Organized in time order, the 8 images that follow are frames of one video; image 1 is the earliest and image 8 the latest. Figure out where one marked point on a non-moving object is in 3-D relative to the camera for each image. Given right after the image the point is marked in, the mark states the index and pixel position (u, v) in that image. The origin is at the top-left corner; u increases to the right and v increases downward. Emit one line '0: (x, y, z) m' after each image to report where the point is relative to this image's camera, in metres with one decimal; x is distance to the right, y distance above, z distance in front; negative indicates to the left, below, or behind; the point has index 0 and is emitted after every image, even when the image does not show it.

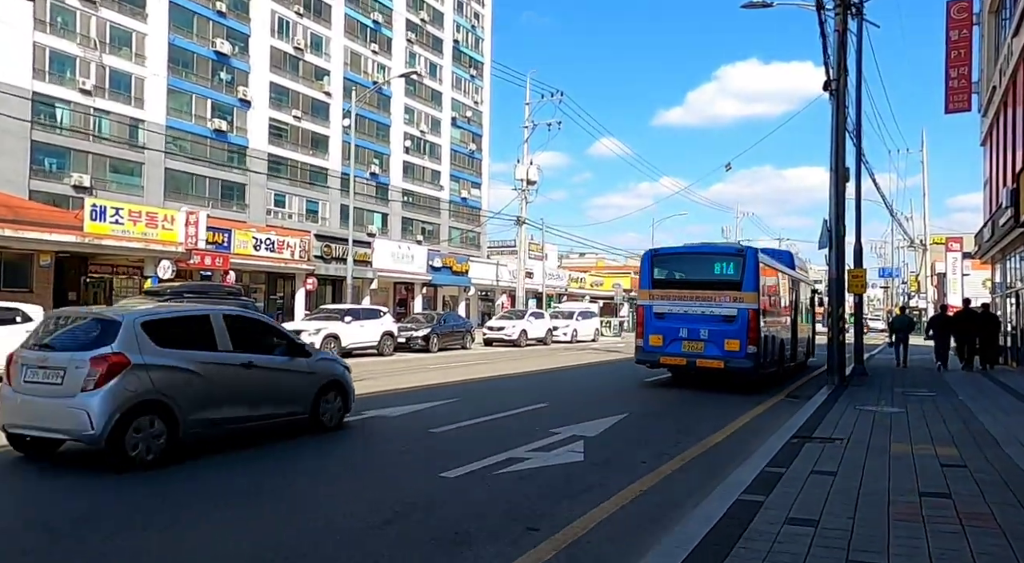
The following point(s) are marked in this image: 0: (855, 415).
0: (+5.5, -2.2, +10.6) m
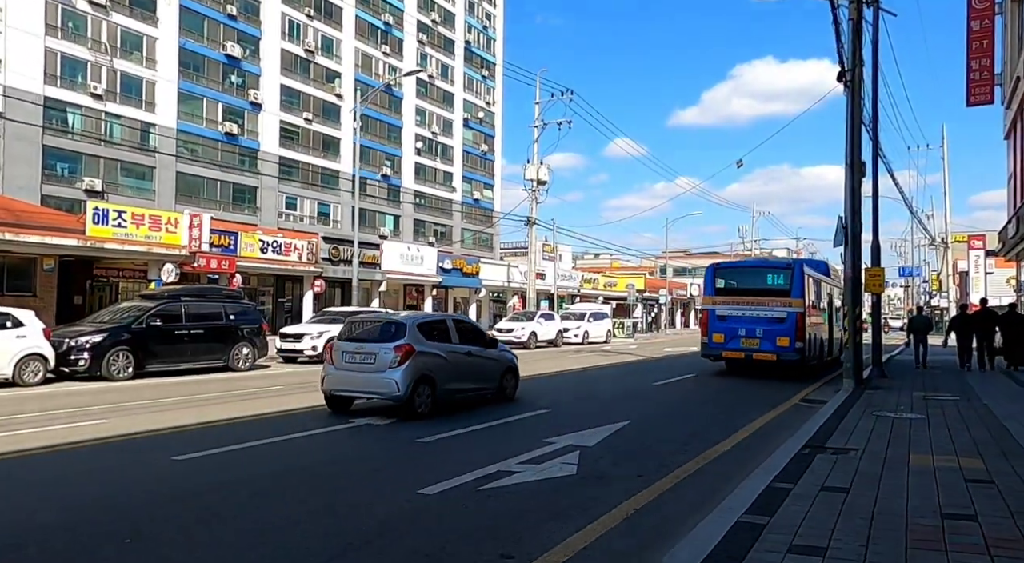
0: (+5.5, -2.2, +10.0) m
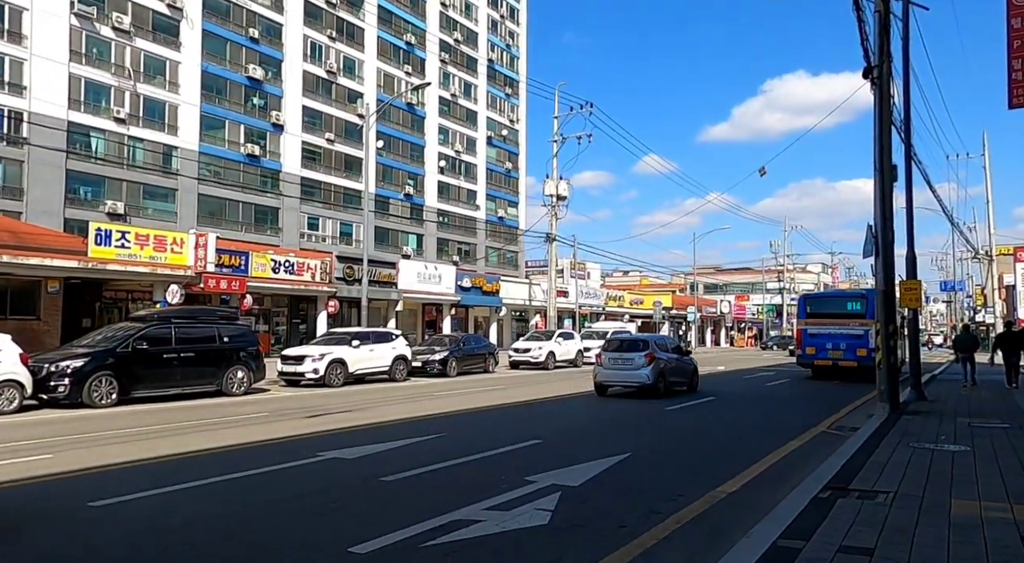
0: (+5.3, -2.3, +8.7) m
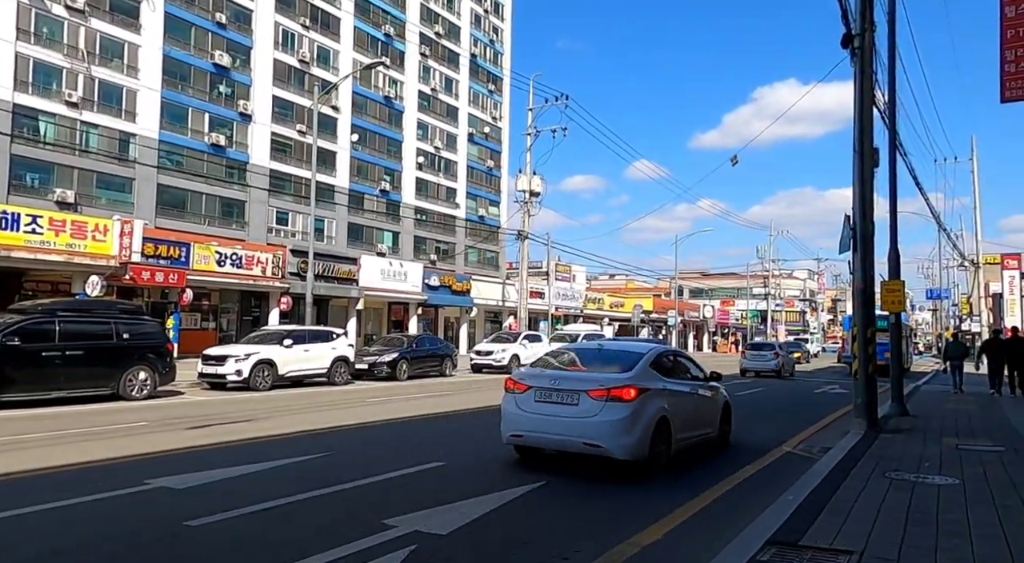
0: (+4.0, -2.3, +7.1) m
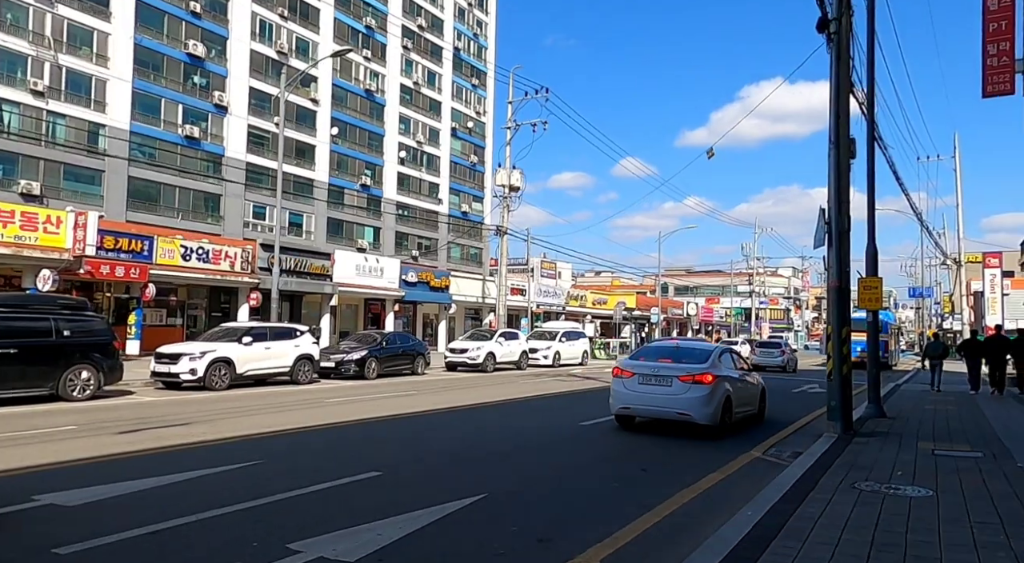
0: (+3.4, -2.2, +6.5) m
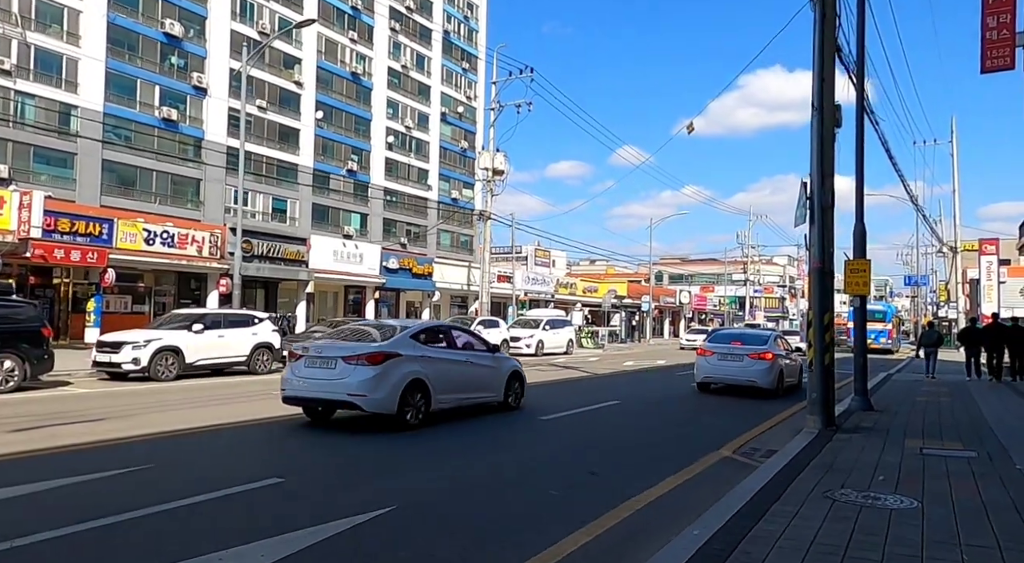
0: (+2.6, -2.0, +5.5) m
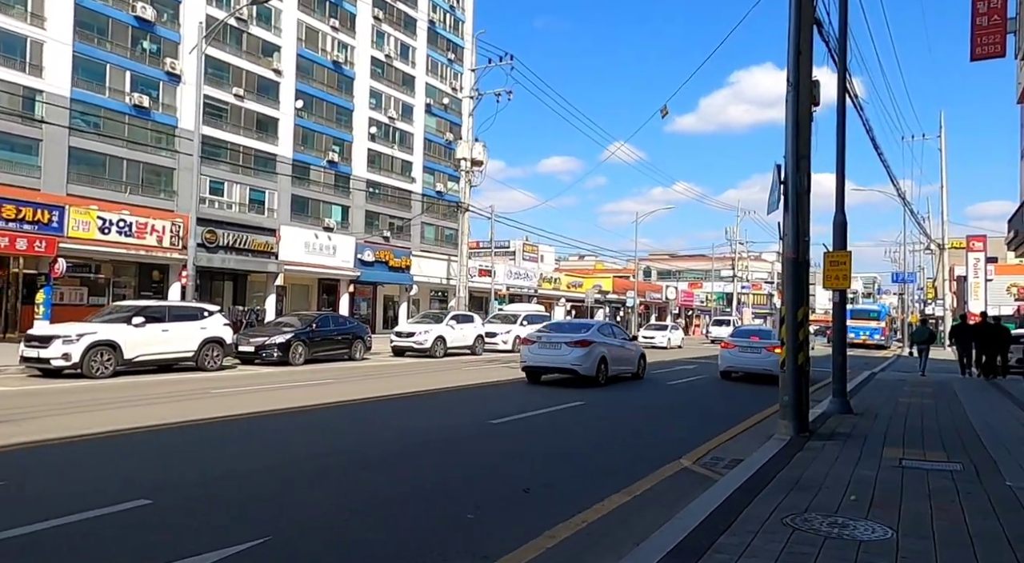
0: (+1.9, -1.9, +4.6) m
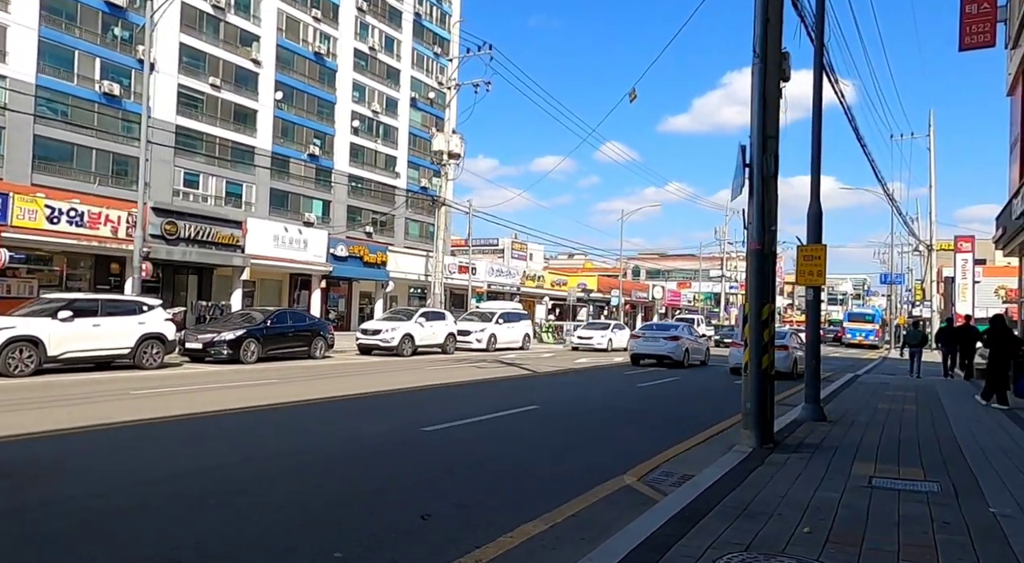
0: (+1.0, -1.8, +3.6) m
